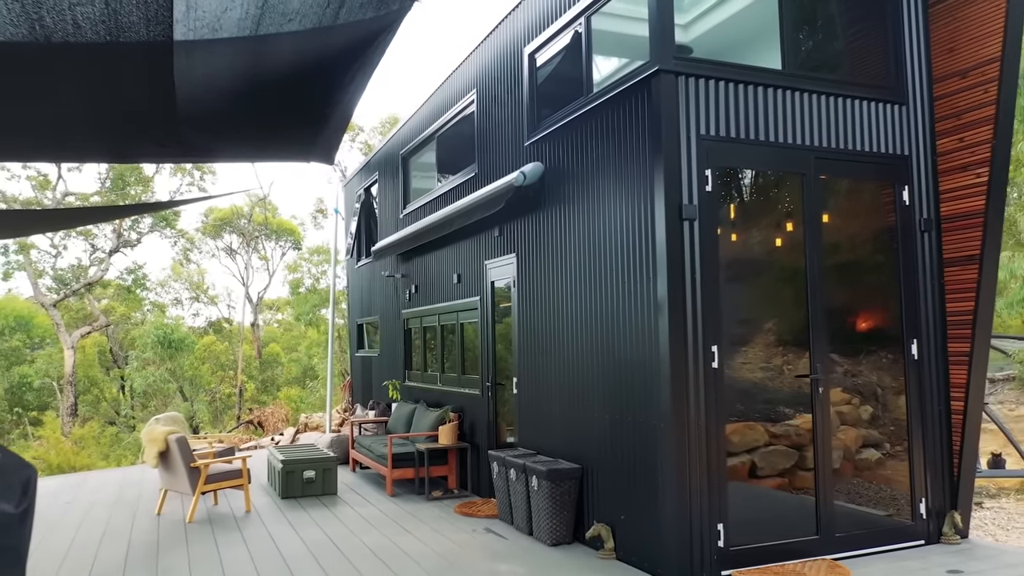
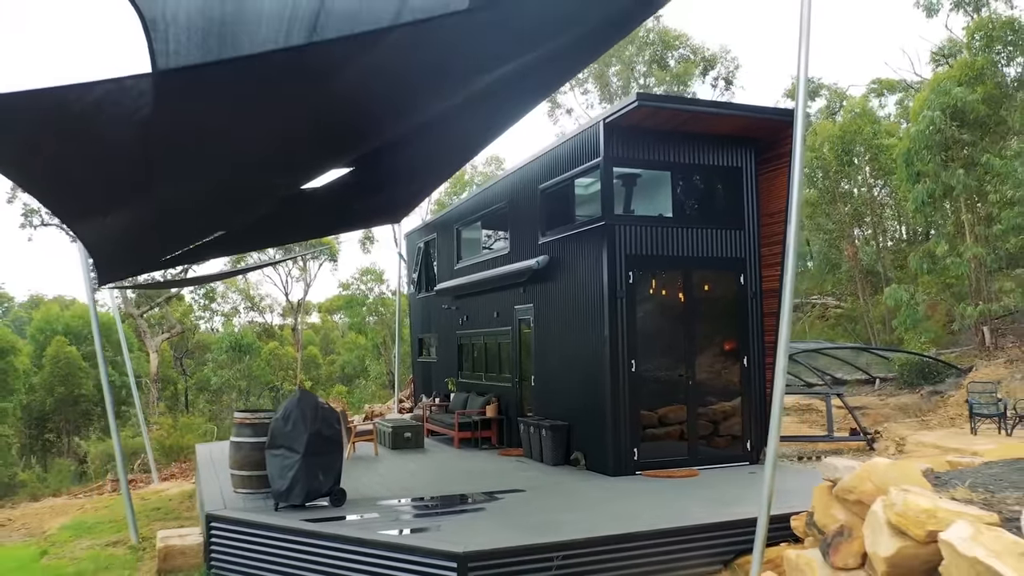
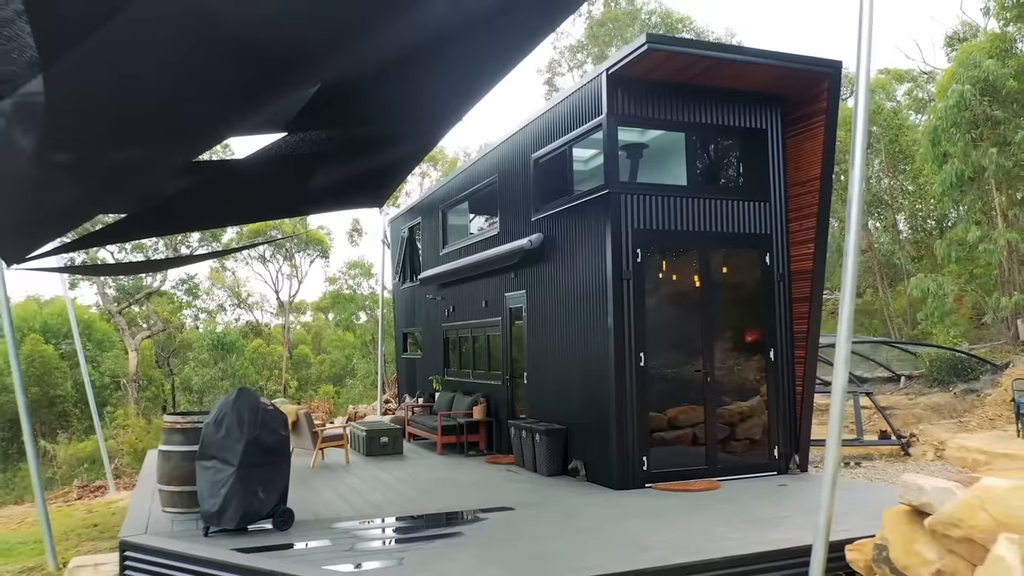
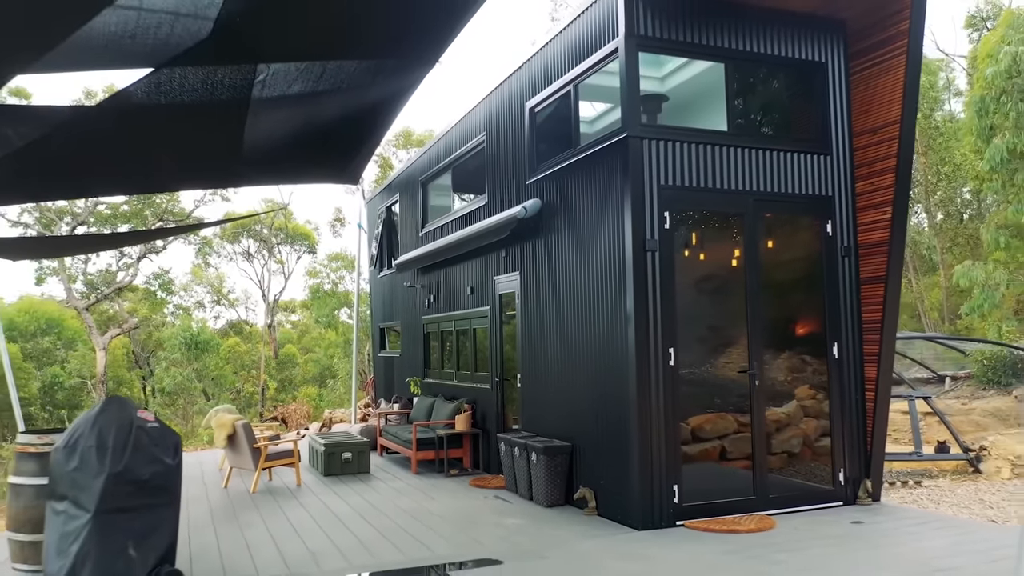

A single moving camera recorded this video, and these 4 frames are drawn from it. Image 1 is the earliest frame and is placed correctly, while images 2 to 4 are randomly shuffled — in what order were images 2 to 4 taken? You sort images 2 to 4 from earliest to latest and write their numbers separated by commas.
4, 3, 2
